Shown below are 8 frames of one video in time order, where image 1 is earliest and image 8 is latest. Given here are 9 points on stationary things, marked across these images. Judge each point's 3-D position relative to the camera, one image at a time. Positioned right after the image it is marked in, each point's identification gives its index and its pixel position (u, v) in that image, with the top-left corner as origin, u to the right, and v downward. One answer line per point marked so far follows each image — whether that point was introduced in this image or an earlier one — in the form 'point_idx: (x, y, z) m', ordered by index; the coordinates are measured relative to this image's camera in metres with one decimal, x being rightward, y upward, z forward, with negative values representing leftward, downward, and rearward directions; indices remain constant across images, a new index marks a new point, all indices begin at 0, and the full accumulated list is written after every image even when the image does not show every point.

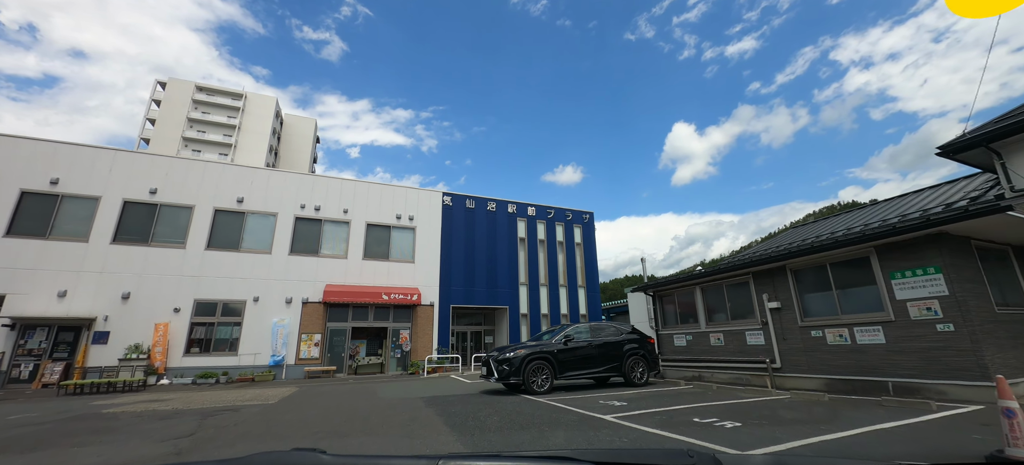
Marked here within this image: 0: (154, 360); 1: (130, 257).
0: (-10.7, -3.8, +12.5) m
1: (-12.3, -0.8, +13.4) m
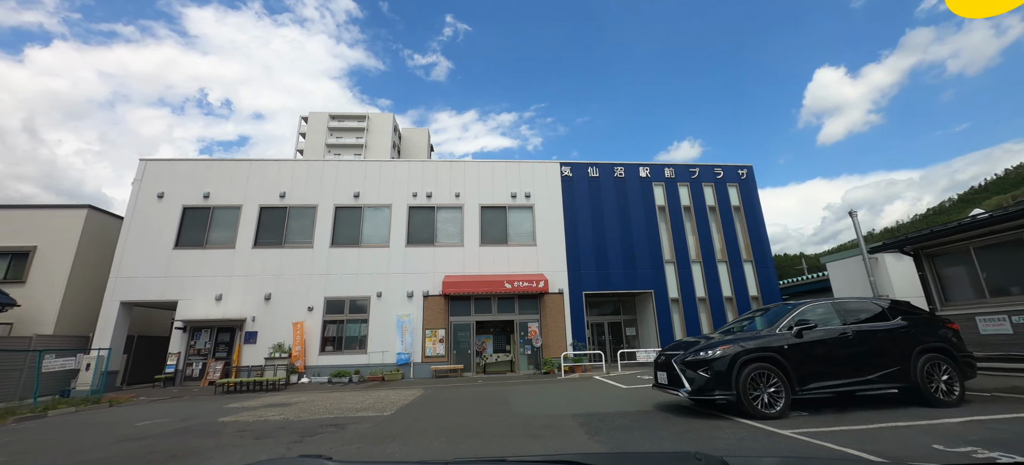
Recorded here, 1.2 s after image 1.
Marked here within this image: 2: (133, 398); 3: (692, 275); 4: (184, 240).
0: (-6.6, -3.8, +12.6) m
1: (-8.1, -0.9, +13.8) m
2: (-10.3, -4.5, +11.4) m
3: (+5.7, -1.3, +13.0) m
4: (-11.3, -0.3, +14.3) m
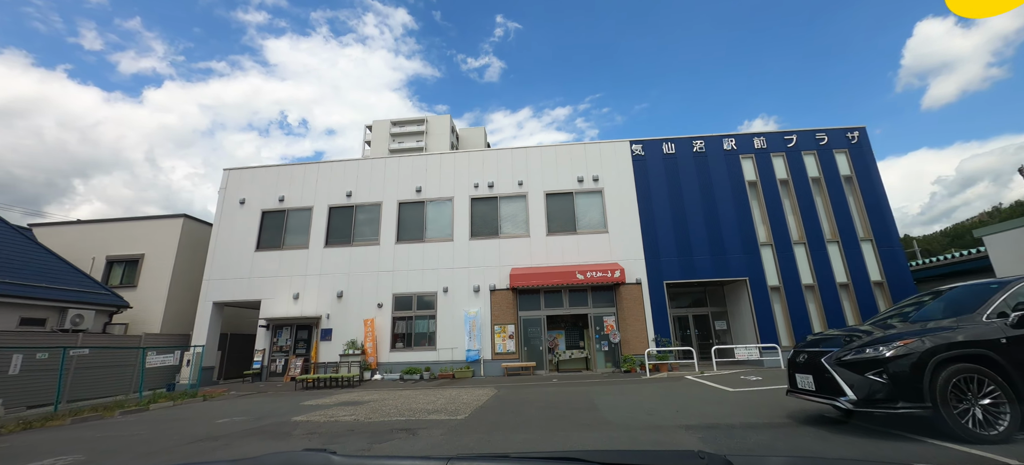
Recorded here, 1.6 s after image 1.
0: (-4.4, -3.7, +12.6) m
1: (-5.8, -0.9, +14.0) m
2: (-8.3, -4.6, +12.0) m
3: (+7.7, -0.7, +11.3) m
4: (-9.0, -0.4, +15.0) m
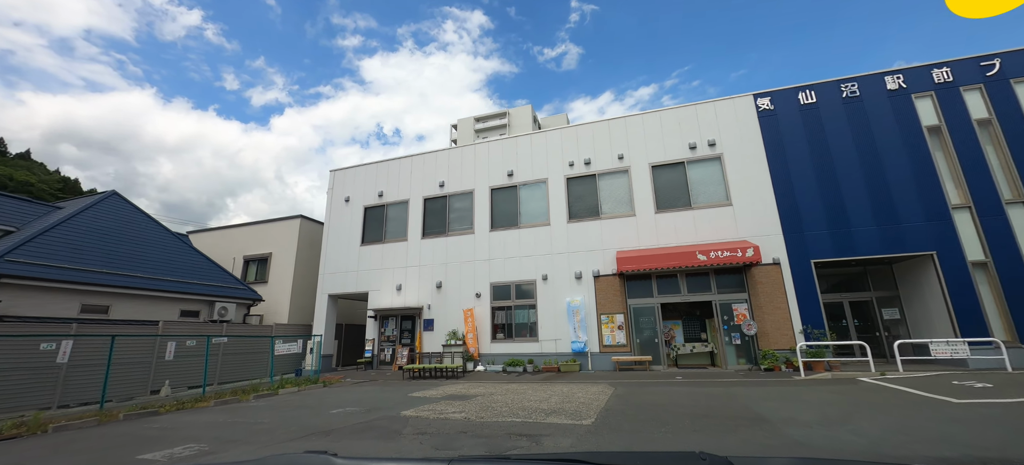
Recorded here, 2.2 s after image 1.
0: (-1.3, -3.4, +12.3) m
1: (-2.5, -0.5, +14.0) m
2: (-5.1, -4.5, +12.6) m
3: (+10.1, +0.2, +8.5) m
4: (-5.4, -0.2, +15.6) m
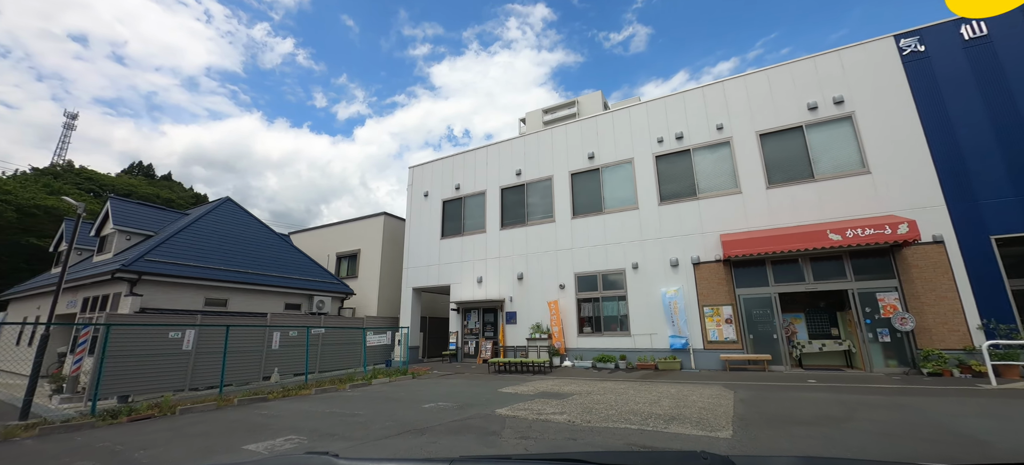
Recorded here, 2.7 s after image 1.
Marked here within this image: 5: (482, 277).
0: (+1.2, -3.0, +11.8) m
1: (+0.1, -0.2, +13.6) m
2: (-2.5, -4.3, +12.7) m
3: (+11.6, +0.8, +6.0) m
4: (-2.4, +0.1, +15.6) m
5: (-1.0, -1.5, +14.0) m
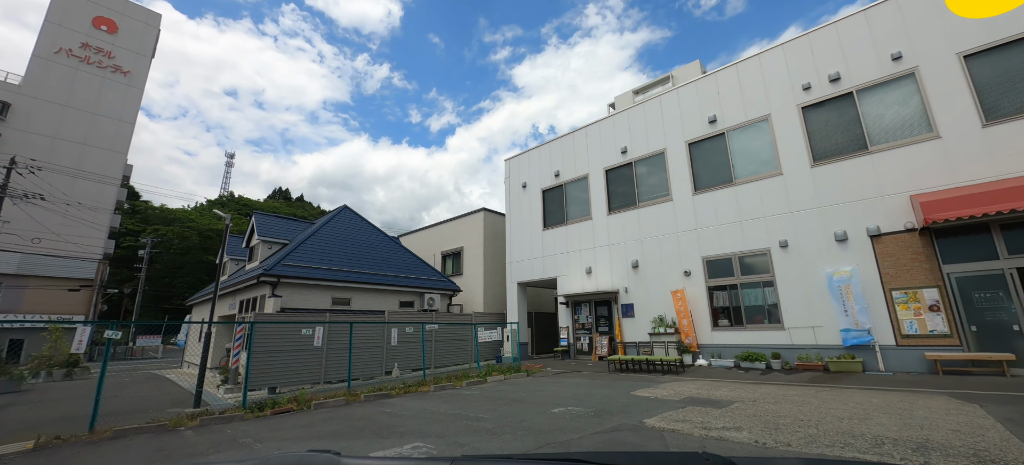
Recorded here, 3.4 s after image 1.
0: (+4.2, -2.5, +10.3) m
1: (+3.4, +0.3, +12.3) m
2: (+0.9, -3.9, +12.0) m
3: (+12.8, +1.9, +2.3) m
4: (+1.4, +0.4, +14.9) m
5: (+2.5, -1.1, +13.0) m
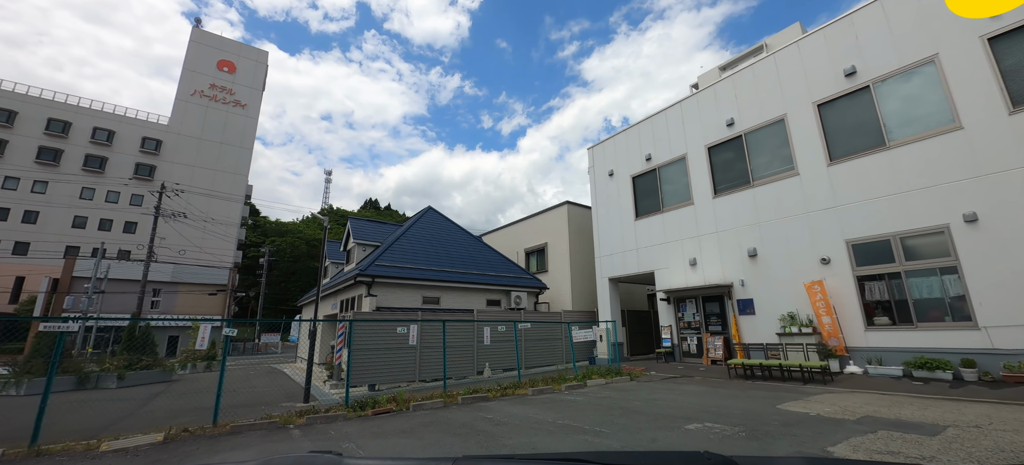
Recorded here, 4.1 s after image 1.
0: (+6.4, -2.1, +8.5) m
1: (+5.9, +0.7, +10.7) m
2: (+3.5, -3.6, +10.8) m
3: (+13.2, +2.6, -0.8) m
4: (+4.3, +0.8, +13.6) m
5: (+5.1, -0.7, +11.5) m
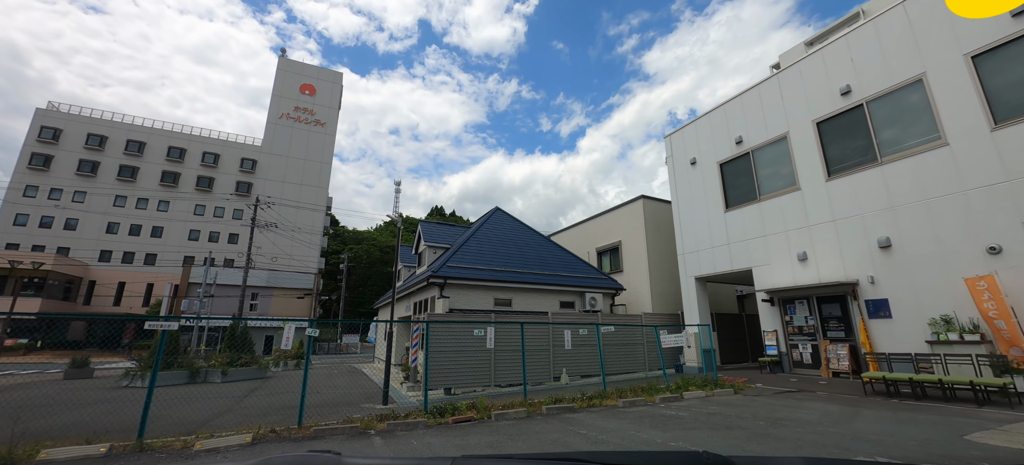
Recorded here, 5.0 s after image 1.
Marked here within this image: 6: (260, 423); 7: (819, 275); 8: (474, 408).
0: (+7.9, -1.8, +6.8) m
1: (+7.7, +0.9, +9.0) m
2: (+5.5, -3.4, +9.5) m
3: (+13.1, +3.1, -3.5) m
4: (+6.5, +1.0, +12.1) m
5: (+7.1, -0.5, +9.9) m
6: (-4.3, -3.3, +7.1) m
7: (+7.2, -1.0, +9.6) m
8: (-0.6, -3.0, +7.1) m
